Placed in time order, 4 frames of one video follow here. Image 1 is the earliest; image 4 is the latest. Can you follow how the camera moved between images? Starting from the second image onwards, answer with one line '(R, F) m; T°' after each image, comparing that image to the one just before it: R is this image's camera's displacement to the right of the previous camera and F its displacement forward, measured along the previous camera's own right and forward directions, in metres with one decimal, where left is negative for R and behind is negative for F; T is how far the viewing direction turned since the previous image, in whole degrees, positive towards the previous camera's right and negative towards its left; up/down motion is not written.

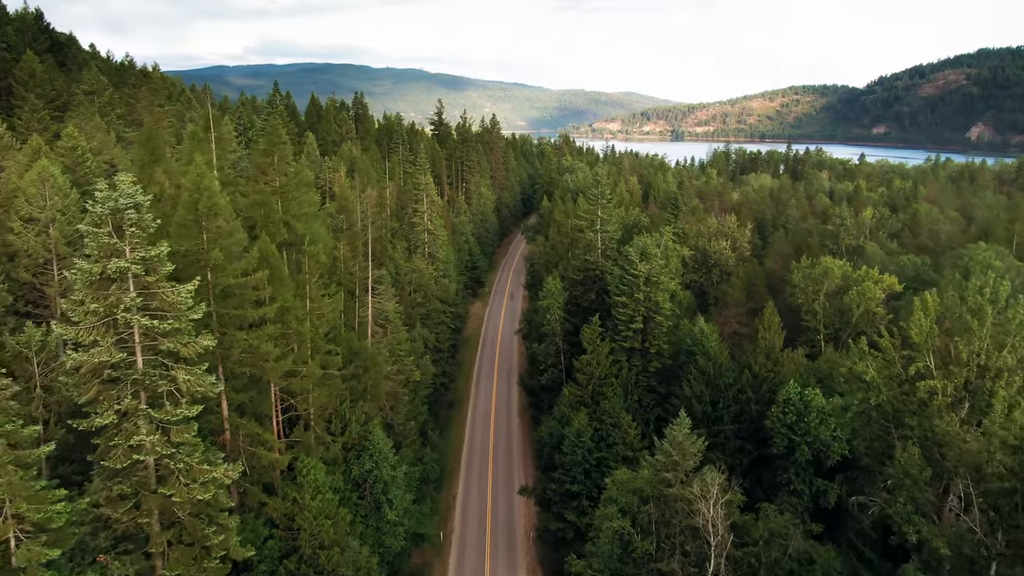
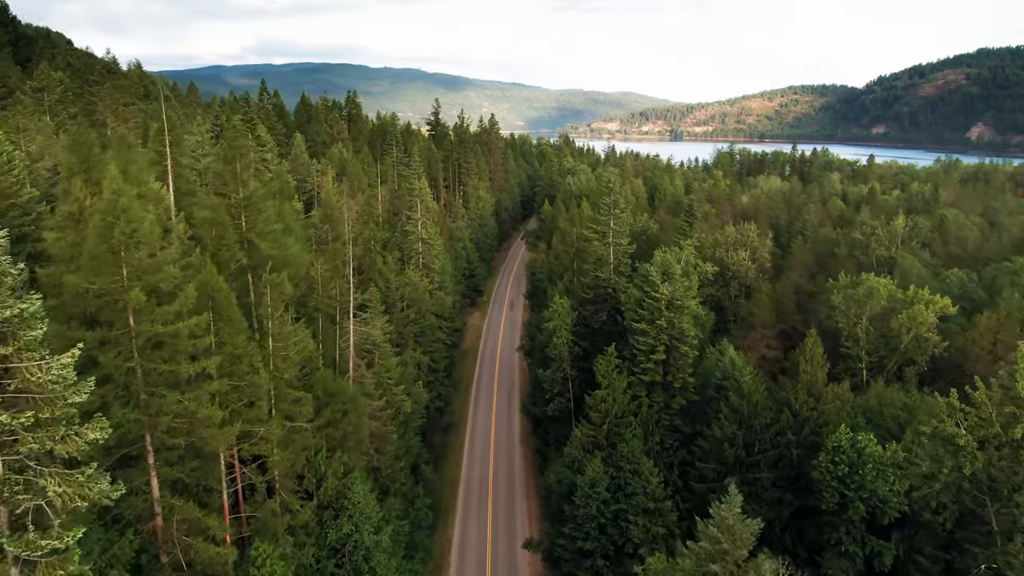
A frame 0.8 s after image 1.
(-0.3, +5.9) m; 0°
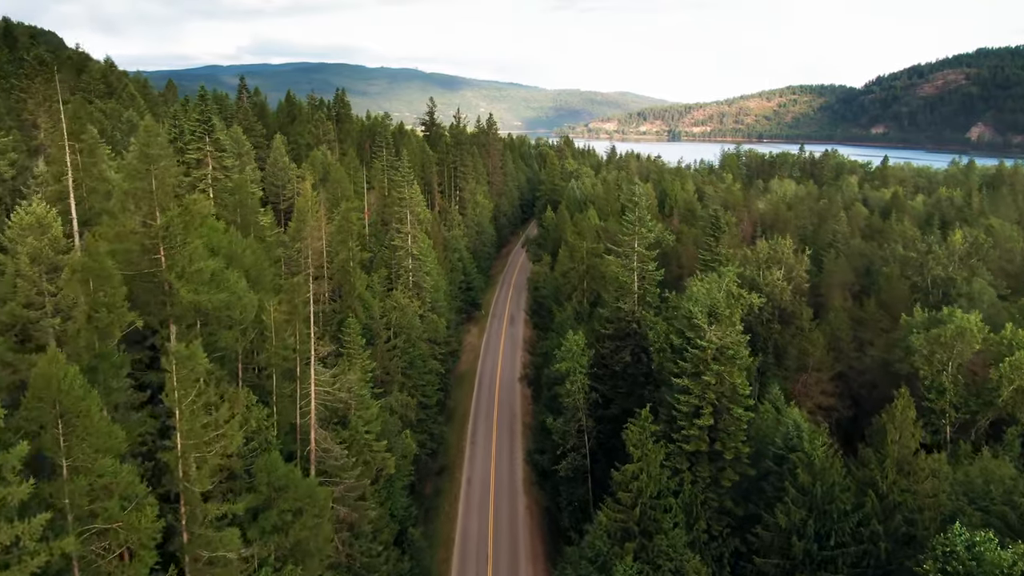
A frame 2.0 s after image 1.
(-0.5, +8.6) m; 0°
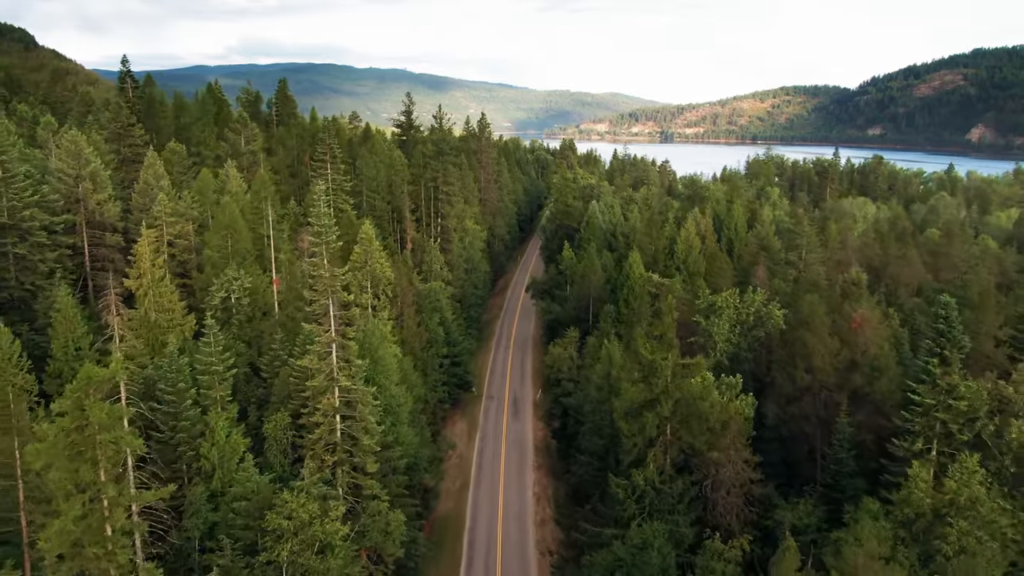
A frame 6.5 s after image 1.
(-1.5, +31.6) m; +1°
